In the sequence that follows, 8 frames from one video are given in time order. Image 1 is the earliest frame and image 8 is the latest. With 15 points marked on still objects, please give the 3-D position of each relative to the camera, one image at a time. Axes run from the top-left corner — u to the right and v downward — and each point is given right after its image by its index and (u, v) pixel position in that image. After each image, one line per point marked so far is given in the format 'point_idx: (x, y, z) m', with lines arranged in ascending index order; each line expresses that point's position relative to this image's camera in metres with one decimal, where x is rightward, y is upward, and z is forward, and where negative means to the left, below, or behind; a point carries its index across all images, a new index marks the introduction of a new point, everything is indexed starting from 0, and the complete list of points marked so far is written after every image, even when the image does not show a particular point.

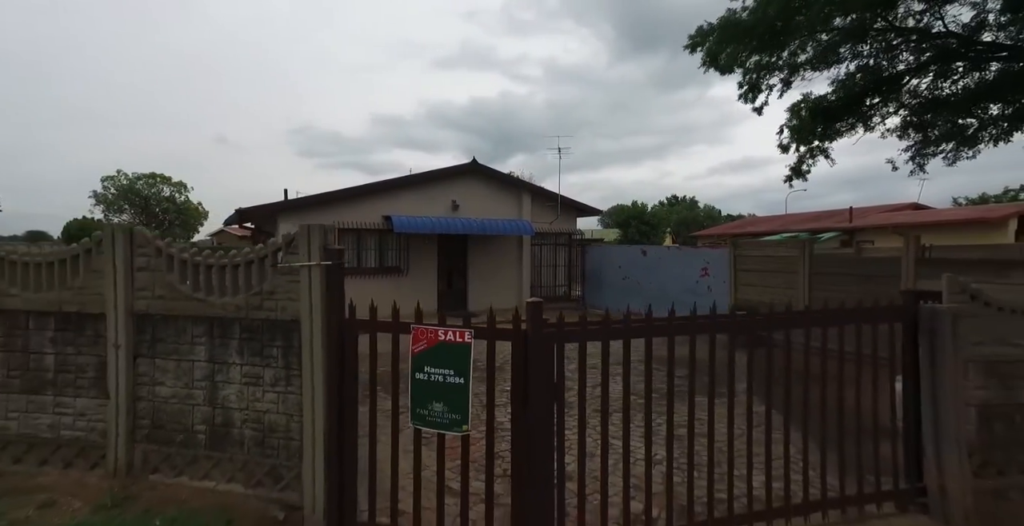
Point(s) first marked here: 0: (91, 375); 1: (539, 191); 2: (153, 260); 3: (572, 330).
0: (-3.3, -0.9, +3.5) m
1: (+0.9, +2.3, +15.0) m
2: (-2.7, 0.0, +3.4) m
3: (+0.4, -0.4, +2.7) m
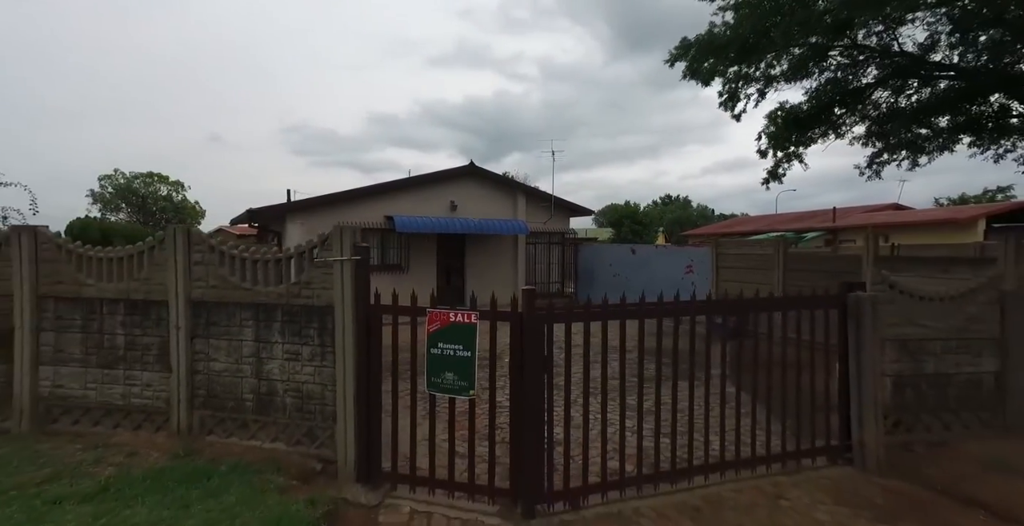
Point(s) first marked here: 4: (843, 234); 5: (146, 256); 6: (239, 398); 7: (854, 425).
0: (-3.3, -0.8, +4.2) m
1: (+0.8, +2.4, +15.7) m
2: (-2.7, +0.1, +4.1) m
3: (+0.4, -0.4, +3.4) m
4: (+14.0, +1.2, +19.4) m
5: (-3.4, +0.1, +4.2) m
6: (-2.4, -1.2, +4.0) m
7: (+3.1, -1.5, +4.2) m
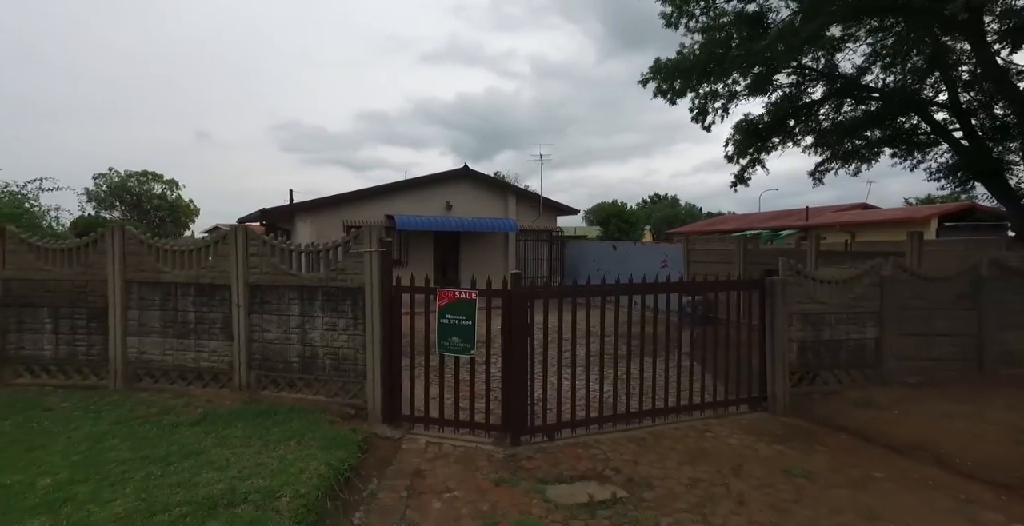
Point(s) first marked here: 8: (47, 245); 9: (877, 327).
0: (-3.4, -0.7, +5.3) m
1: (+0.4, +2.5, +16.9) m
2: (-2.8, +0.2, +5.2) m
3: (+0.3, -0.3, +4.6) m
4: (+13.6, +1.4, +20.8) m
5: (-3.5, +0.2, +5.3) m
6: (-2.5, -1.1, +5.2) m
7: (+3.0, -1.3, +5.4) m
8: (-5.5, +0.2, +5.5) m
9: (+4.5, -0.8, +5.7) m
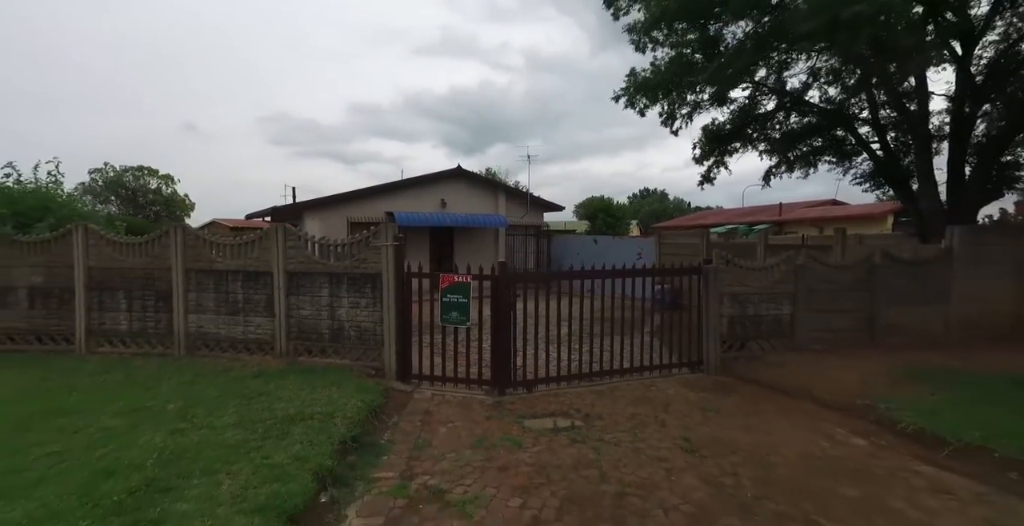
0: (-3.6, -0.6, +6.6) m
1: (0.0, +2.8, +18.2) m
2: (-3.0, +0.3, +6.5) m
3: (+0.1, -0.2, +6.0) m
4: (+13.1, +1.8, +22.4) m
5: (-3.6, +0.3, +6.6) m
6: (-2.7, -1.0, +6.5) m
7: (+2.8, -1.2, +6.8) m
8: (-5.7, +0.3, +6.8) m
9: (+4.3, -0.6, +7.1) m
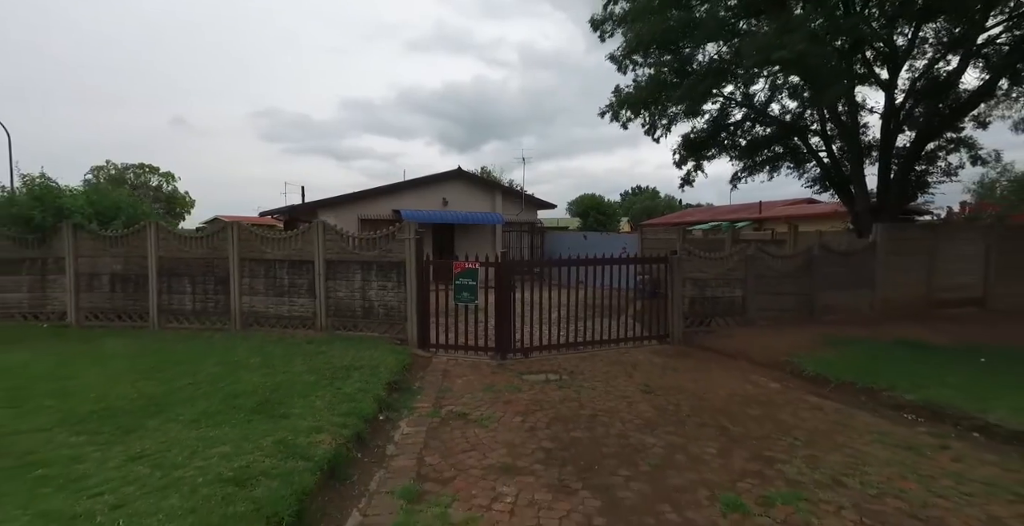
0: (-3.6, -0.4, +8.0) m
1: (-0.1, +3.1, +19.6) m
2: (-3.0, +0.4, +7.9) m
3: (+0.1, 0.0, +7.4) m
4: (+12.9, +2.0, +24.0) m
5: (-3.6, +0.4, +8.0) m
6: (-2.7, -0.8, +7.9) m
7: (+2.8, -1.0, +8.3) m
8: (-5.7, +0.5, +8.1) m
9: (+4.3, -0.5, +8.6) m
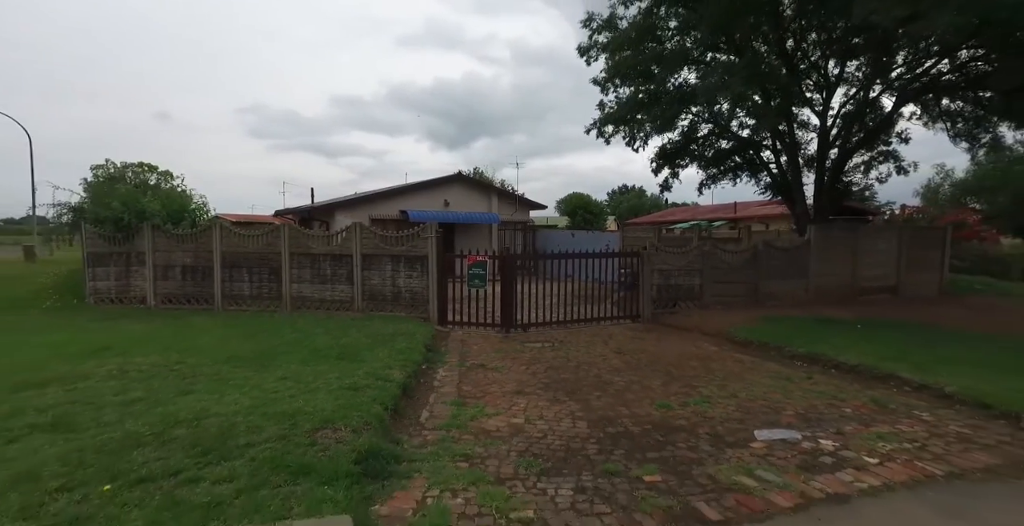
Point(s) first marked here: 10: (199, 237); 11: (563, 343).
0: (-3.5, -0.3, +9.8) m
1: (-0.4, +3.2, +21.5) m
2: (-3.0, +0.6, +9.7) m
3: (+0.1, +0.1, +9.3) m
4: (+12.6, +2.2, +26.1) m
5: (-3.6, +0.6, +9.8) m
6: (-2.7, -0.7, +9.7) m
7: (+2.8, -0.9, +10.3) m
8: (-5.6, +0.6, +9.9) m
9: (+4.3, -0.3, +10.6) m
10: (-6.7, +0.5, +9.9) m
11: (+0.9, -1.5, +8.4) m
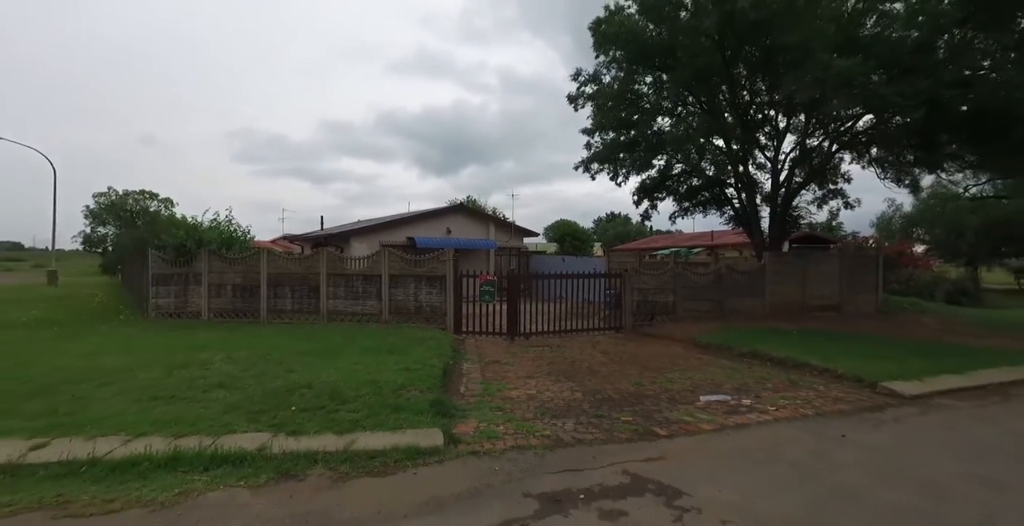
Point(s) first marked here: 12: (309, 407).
0: (-3.5, -0.8, +11.6) m
1: (-0.6, +2.1, +23.5) m
2: (-2.9, +0.1, +11.5) m
3: (+0.2, -0.3, +11.2) m
4: (+12.2, +0.8, +28.4) m
5: (-3.5, +0.1, +11.6) m
6: (-2.6, -1.1, +11.5) m
7: (+2.9, -1.4, +12.1) m
8: (-5.6, +0.2, +11.6) m
9: (+4.4, -0.9, +12.6) m
10: (-6.6, +0.1, +11.7) m
11: (+1.0, -1.9, +10.3) m
12: (-2.1, -1.5, +4.9) m
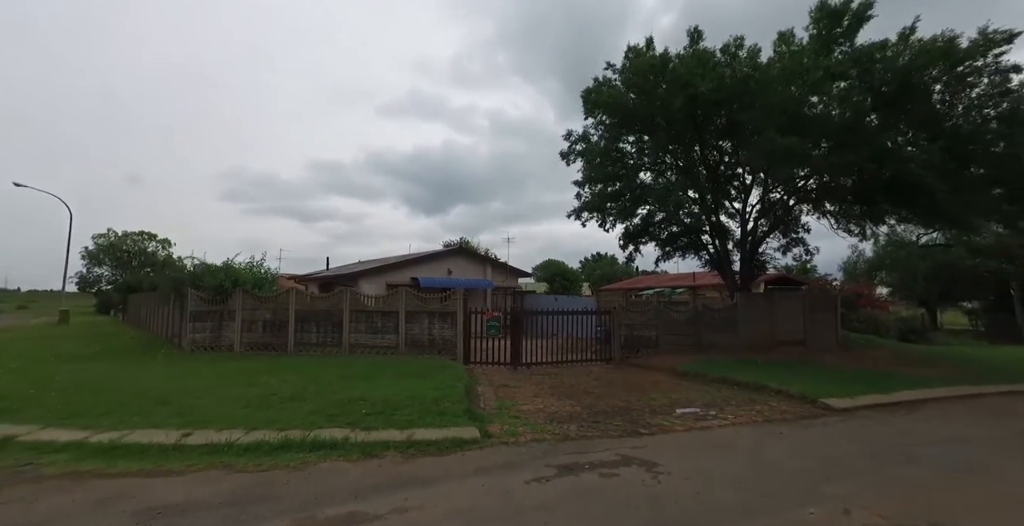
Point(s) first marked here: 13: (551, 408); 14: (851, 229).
0: (-3.4, -1.8, +13.0) m
1: (-0.8, 0.0, +25.2) m
2: (-2.8, -1.0, +13.0) m
3: (+0.3, -1.4, +12.7) m
4: (+11.9, -1.8, +30.3) m
5: (-3.5, -1.0, +13.1) m
6: (-2.5, -2.2, +12.9) m
7: (+3.0, -2.6, +13.6) m
8: (-5.5, -0.9, +13.0) m
9: (+4.4, -2.1, +14.2) m
10: (-6.5, -1.0, +13.0) m
11: (+1.1, -2.8, +11.7) m
12: (-1.9, -2.0, +6.3) m
13: (+0.7, -2.5, +7.9) m
14: (+11.8, +1.2, +16.3) m
